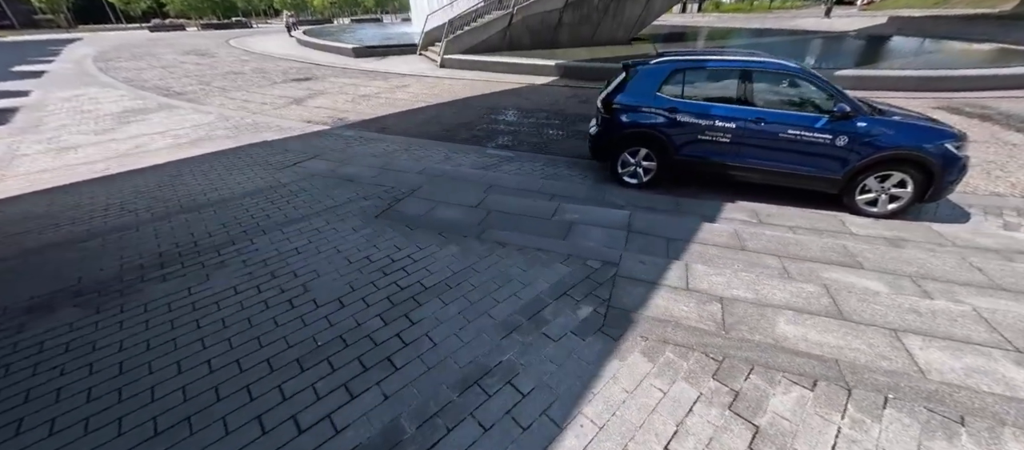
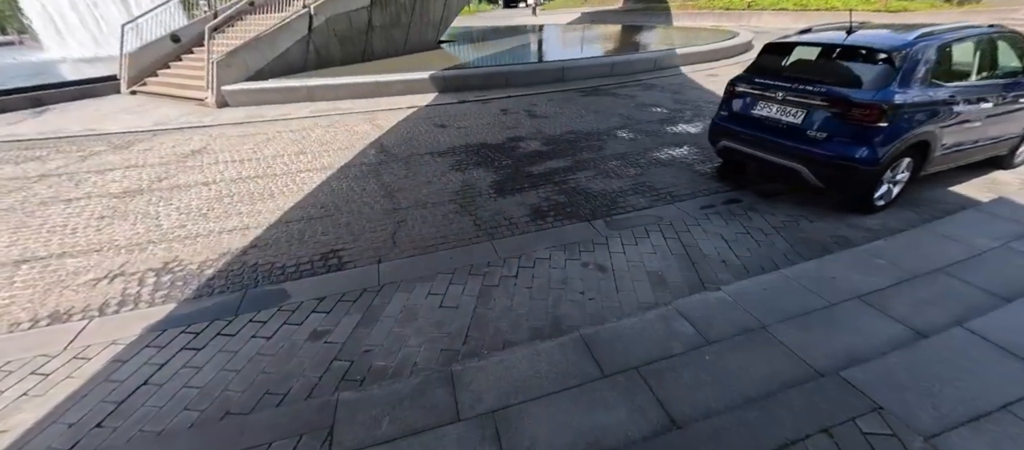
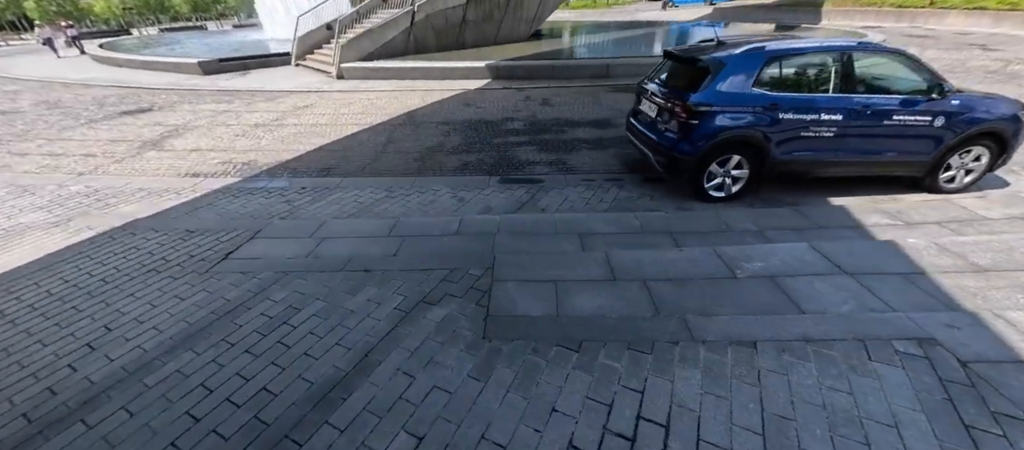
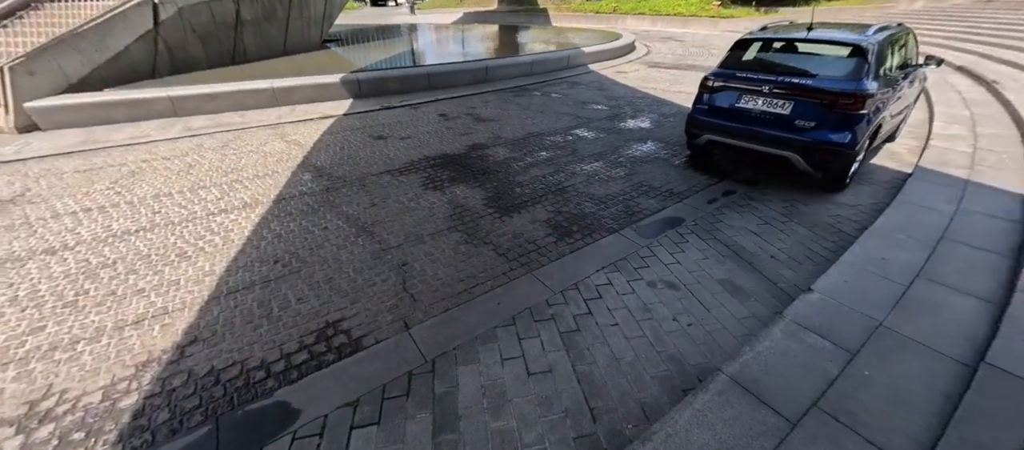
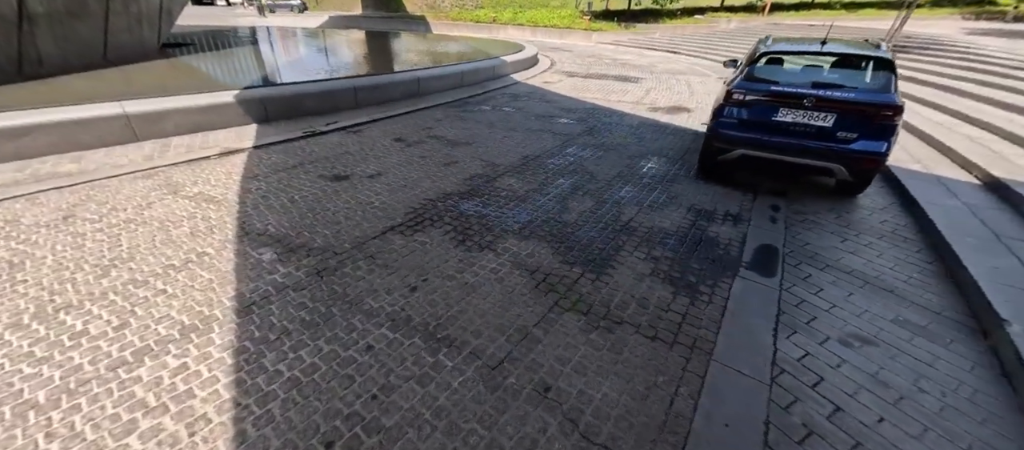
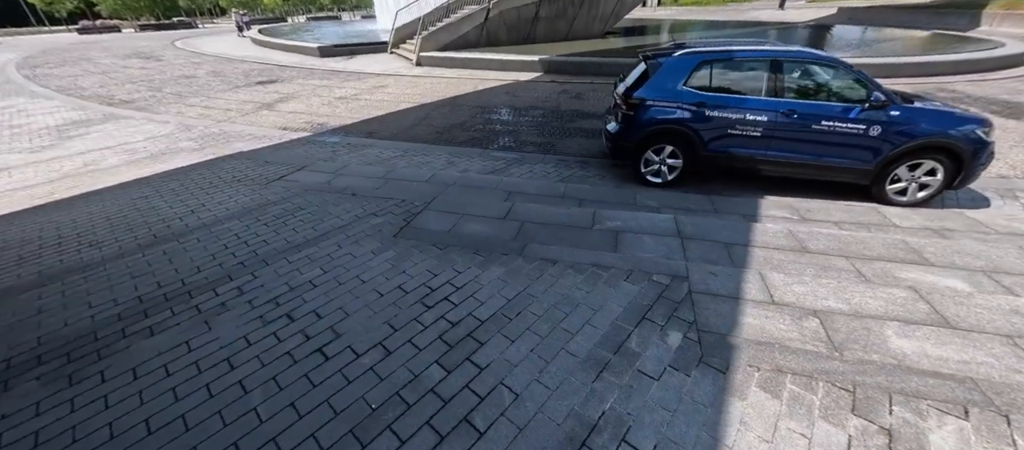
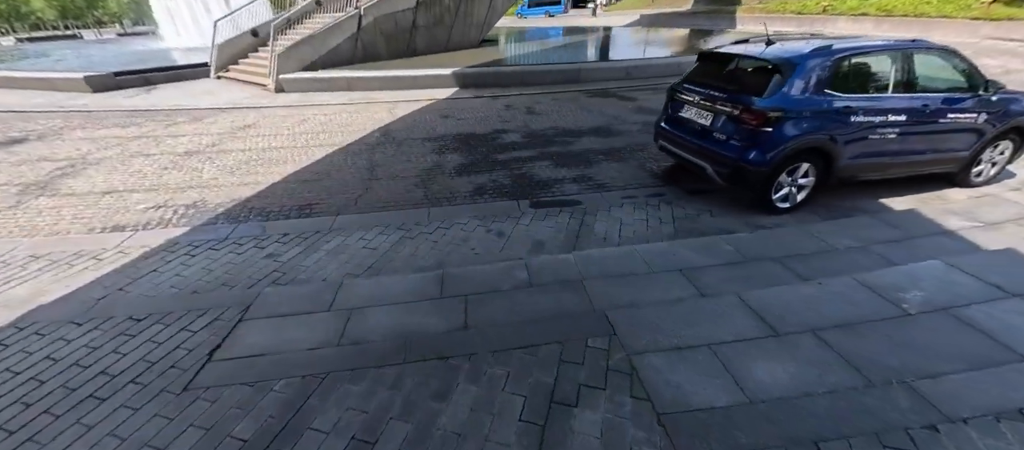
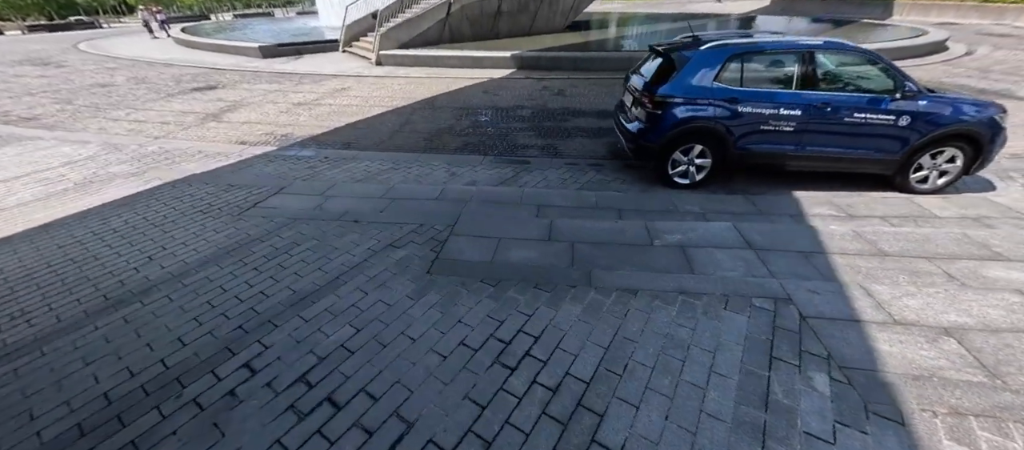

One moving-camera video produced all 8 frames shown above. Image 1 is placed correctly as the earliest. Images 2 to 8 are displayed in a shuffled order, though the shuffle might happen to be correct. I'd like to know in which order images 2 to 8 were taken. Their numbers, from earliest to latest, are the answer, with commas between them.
6, 8, 3, 7, 2, 4, 5
